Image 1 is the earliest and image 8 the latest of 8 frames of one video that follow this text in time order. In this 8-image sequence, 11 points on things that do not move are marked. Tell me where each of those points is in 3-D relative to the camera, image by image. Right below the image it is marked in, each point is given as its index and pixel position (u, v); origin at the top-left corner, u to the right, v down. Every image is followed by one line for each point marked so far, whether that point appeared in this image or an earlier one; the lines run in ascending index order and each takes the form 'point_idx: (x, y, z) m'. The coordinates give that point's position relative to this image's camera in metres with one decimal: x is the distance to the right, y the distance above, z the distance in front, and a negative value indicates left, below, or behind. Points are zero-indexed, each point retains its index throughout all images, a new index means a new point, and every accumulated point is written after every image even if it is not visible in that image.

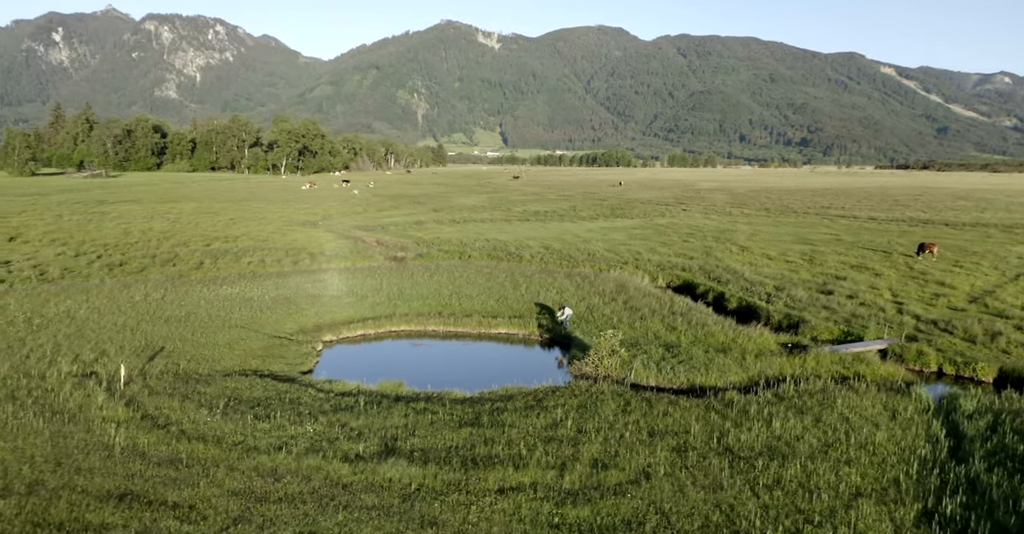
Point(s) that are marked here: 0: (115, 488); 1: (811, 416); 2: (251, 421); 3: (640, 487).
0: (-5.6, -3.1, +9.2) m
1: (+5.6, -2.8, +12.3) m
2: (-4.9, -2.8, +12.1) m
3: (+1.8, -3.1, +9.1) m
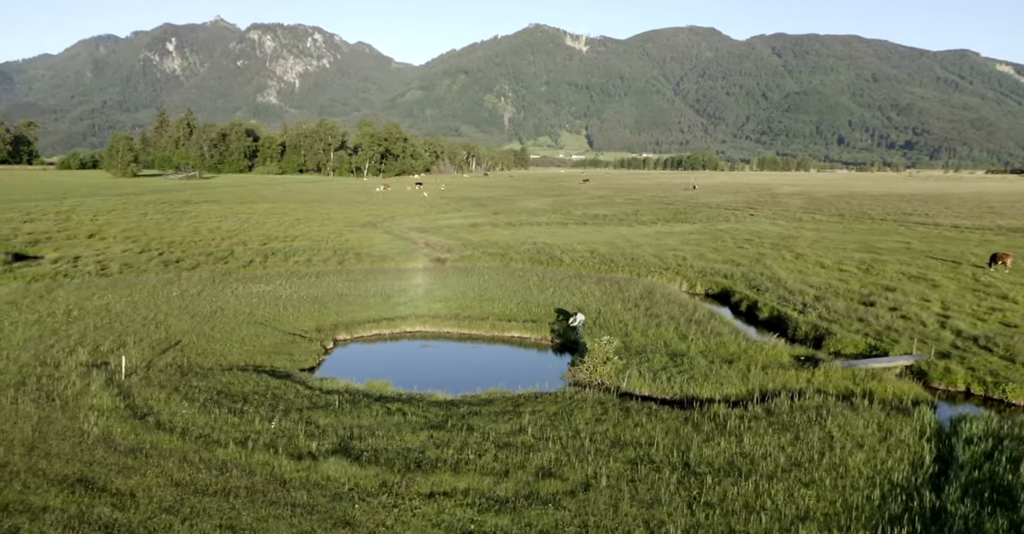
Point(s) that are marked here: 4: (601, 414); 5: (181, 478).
0: (-6.5, -3.0, +9.6) m
1: (+4.9, -3.0, +11.6) m
2: (-5.5, -2.8, +12.5) m
3: (+0.9, -3.1, +8.8) m
4: (+1.8, -2.9, +12.9) m
5: (-4.8, -3.1, +9.4) m
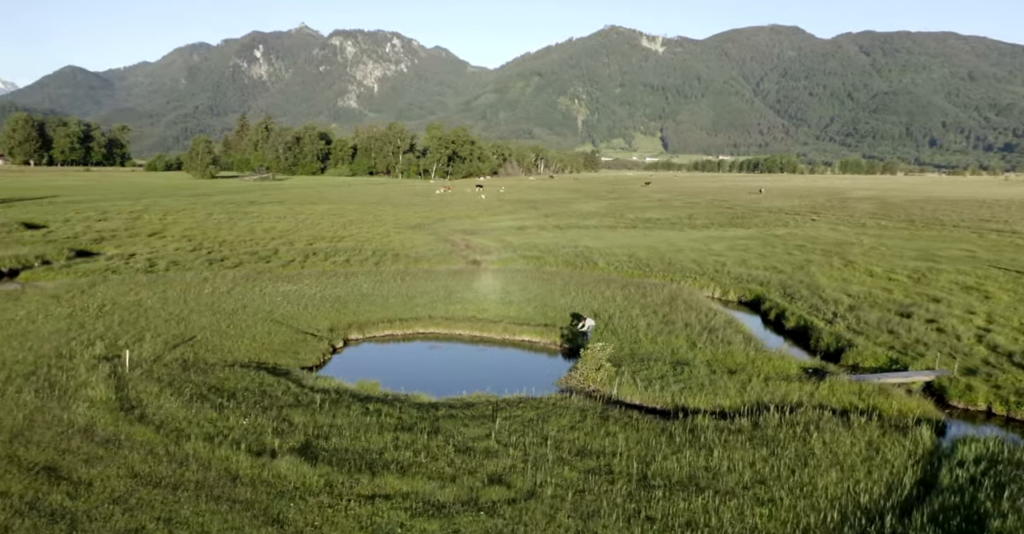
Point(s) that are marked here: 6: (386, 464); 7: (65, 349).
0: (-7.2, -3.0, +10.1) m
1: (+4.3, -3.1, +11.1) m
2: (-6.0, -2.8, +12.8) m
3: (0.0, -3.2, +8.6) m
4: (+1.3, -3.0, +12.7) m
5: (-5.5, -3.0, +9.7) m
6: (-1.9, -3.0, +10.0) m
7: (-12.2, -2.2, +17.8) m
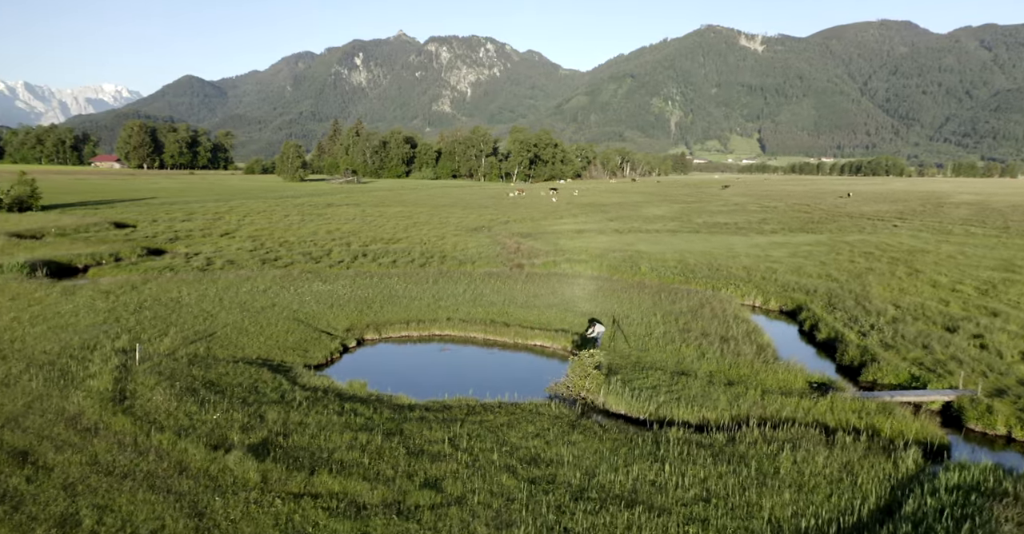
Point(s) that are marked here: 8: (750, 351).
0: (-8.1, -2.9, +10.8) m
1: (+3.5, -3.2, +10.6) m
2: (-6.6, -2.7, +13.4) m
3: (-1.0, -3.2, +8.6) m
4: (+0.7, -3.1, +12.5) m
5: (-6.4, -3.0, +10.2) m
6: (-2.8, -3.0, +10.1) m
7: (-12.2, -2.1, +19.0) m
8: (+7.0, -2.4, +19.4) m
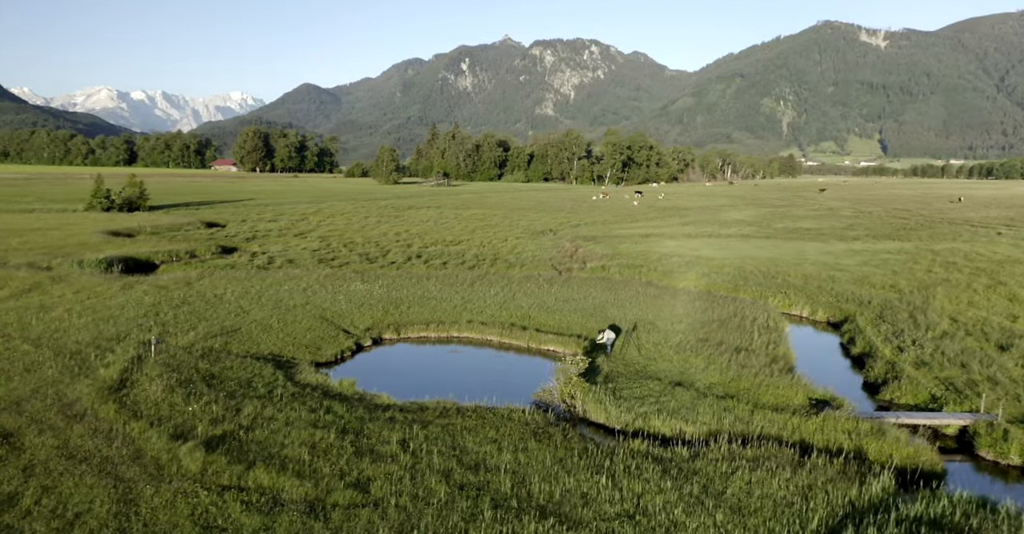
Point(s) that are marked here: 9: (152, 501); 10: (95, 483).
0: (-9.0, -2.9, +11.7) m
1: (+2.5, -3.3, +10.1) m
2: (-7.2, -2.7, +14.1) m
3: (-2.2, -3.3, +8.7) m
4: (-0.1, -3.2, +12.4) m
5: (-7.4, -3.0, +11.0) m
6: (-3.8, -3.1, +10.5) m
7: (-12.1, -2.0, +20.3) m
8: (+7.1, -2.7, +18.5) m
9: (-4.8, -3.2, +8.8) m
10: (-5.9, -3.1, +9.4) m
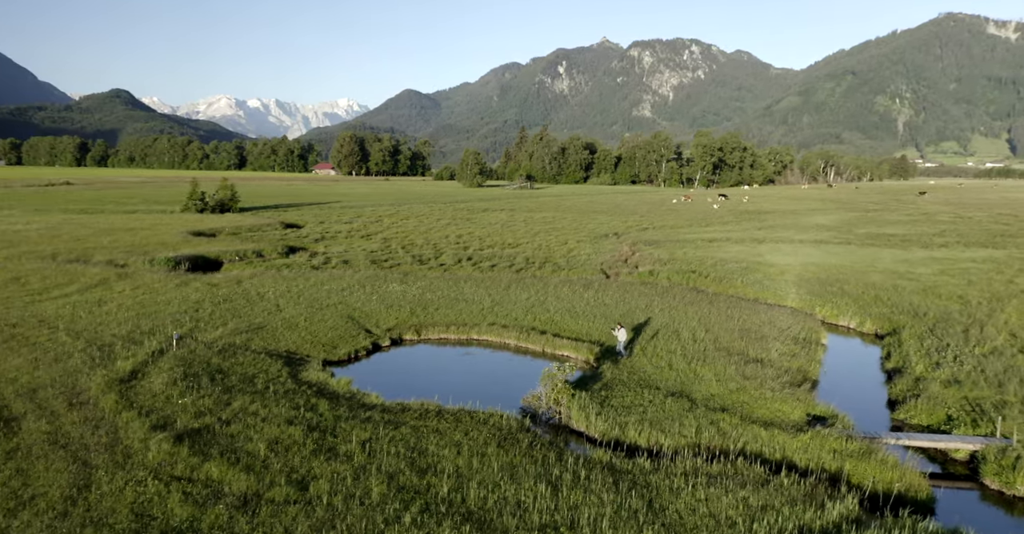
0: (-9.6, -2.8, +12.7) m
1: (+1.6, -3.5, +9.9) m
2: (-7.6, -2.7, +14.9) m
3: (-3.3, -3.3, +9.0) m
4: (-0.7, -3.3, +12.4) m
5: (-8.2, -2.9, +11.8) m
6: (-4.7, -3.1, +10.9) m
7: (-11.8, -2.0, +21.6) m
8: (+7.1, -2.9, +17.7) m
9: (-5.8, -3.2, +9.4) m
10: (-6.9, -3.1, +10.1) m
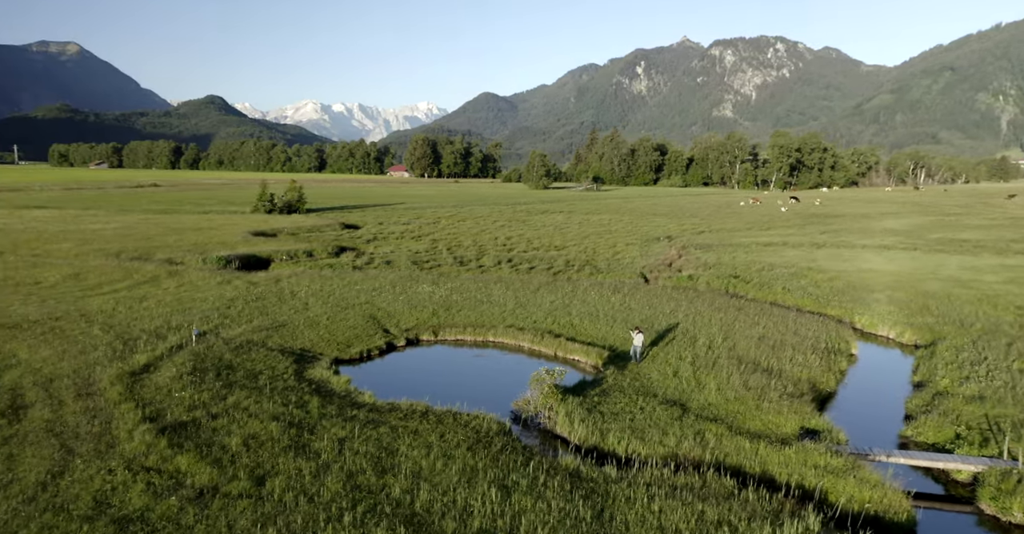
0: (-10.1, -2.8, +13.6) m
1: (+0.8, -3.5, +9.8) m
2: (-7.8, -2.7, +15.6) m
3: (-4.1, -3.3, +9.3) m
4: (-1.2, -3.3, +12.5) m
5: (-8.7, -2.9, +12.6) m
6: (-5.3, -3.1, +11.4) m
7: (-11.4, -2.0, +22.7) m
8: (+7.0, -3.1, +17.1) m
9: (-6.6, -3.2, +10.0) m
10: (-7.6, -3.1, +10.7) m
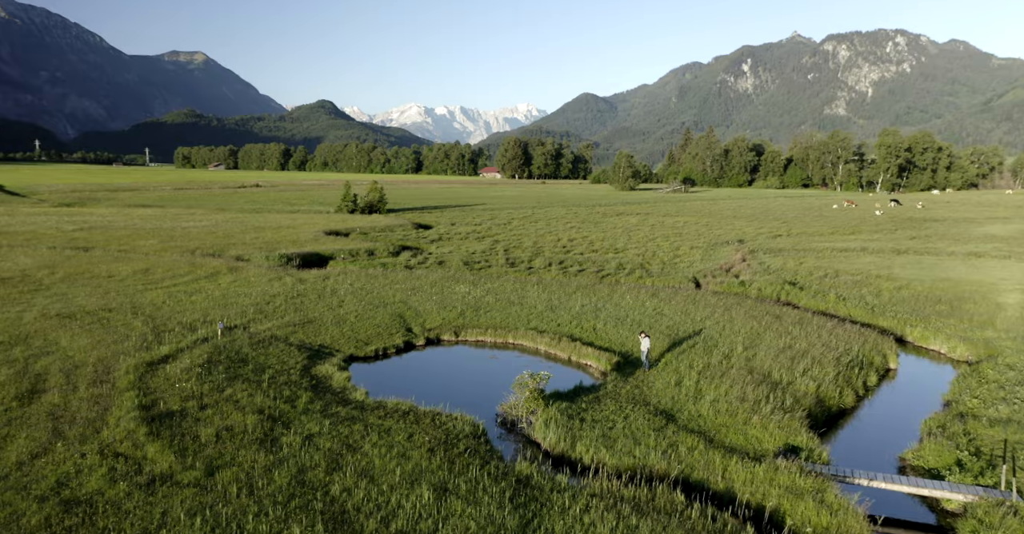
0: (-10.6, -2.7, +14.9) m
1: (-0.2, -3.6, +9.8) m
2: (-8.1, -2.7, +16.6) m
3: (-5.1, -3.4, +9.9) m
4: (-1.9, -3.4, +12.7) m
5: (-9.3, -2.8, +13.7) m
6: (-6.1, -3.1, +12.1) m
7: (-10.8, -1.9, +24.0) m
8: (+6.8, -3.3, +16.3) m
9: (-7.5, -3.1, +10.8) m
10: (-8.4, -3.0, +11.7) m
